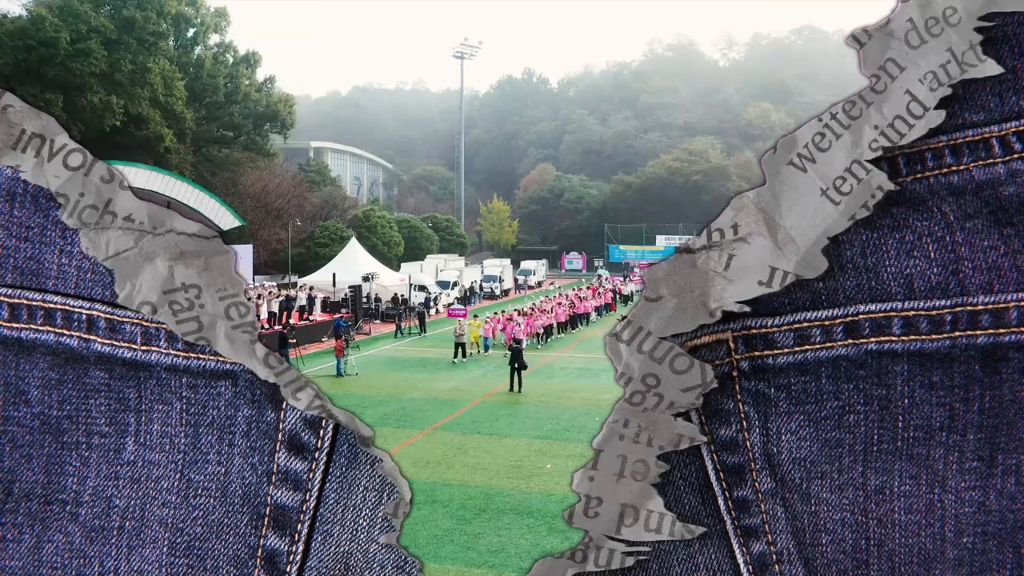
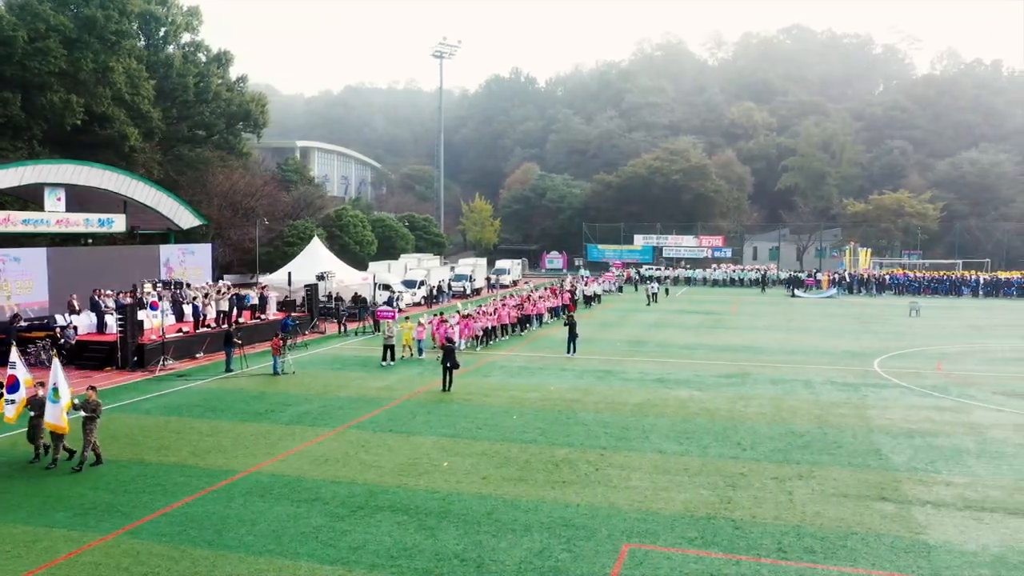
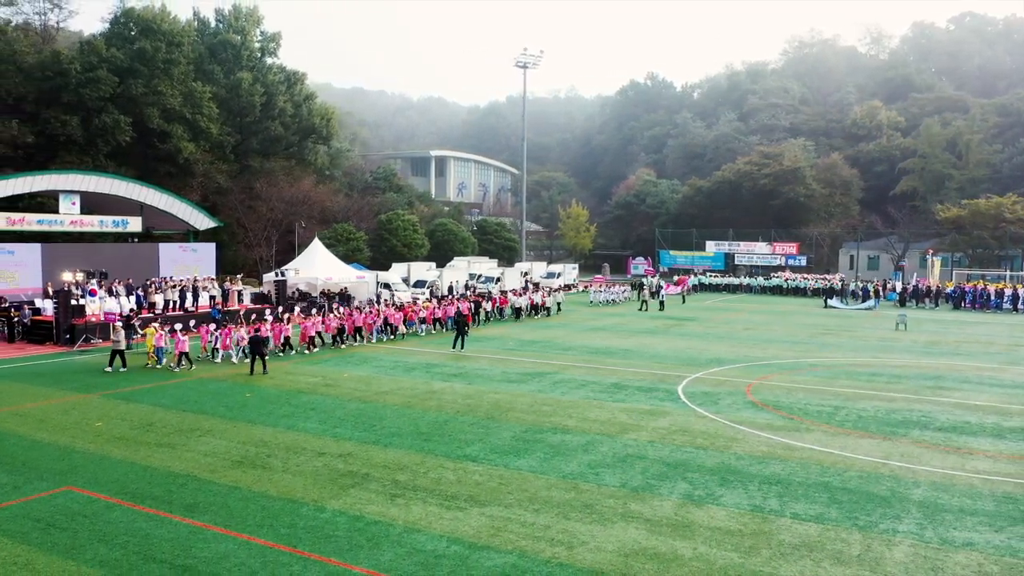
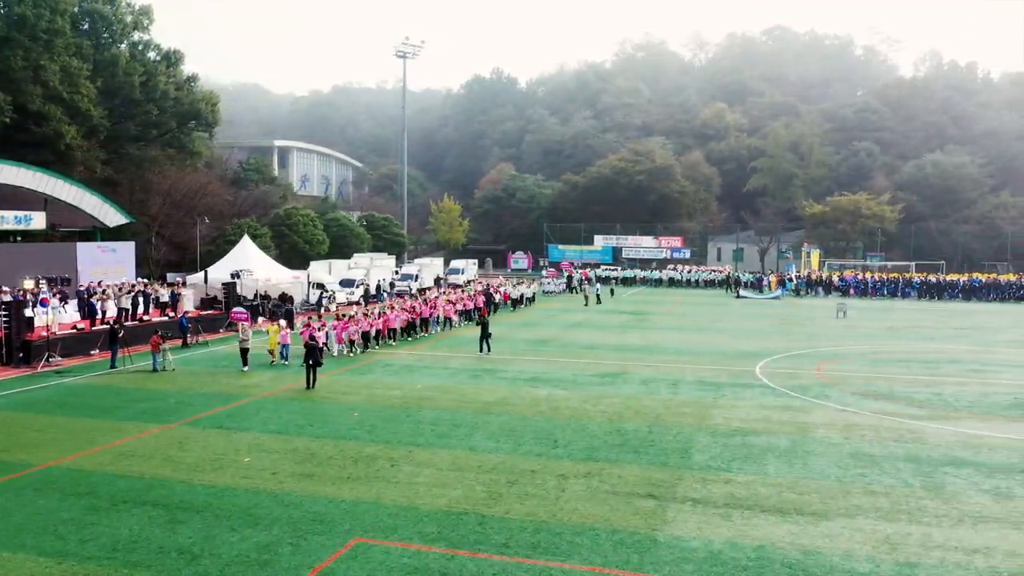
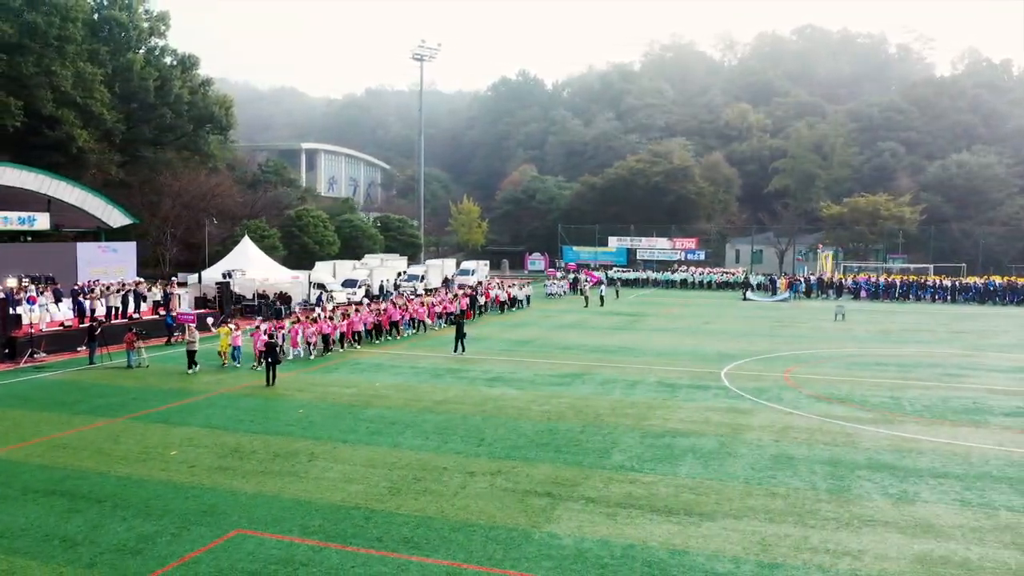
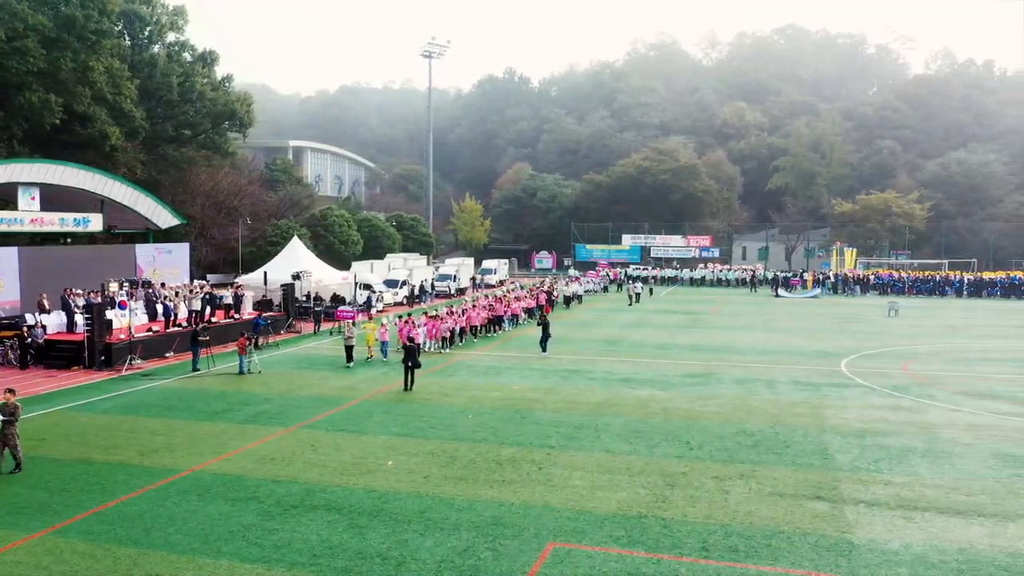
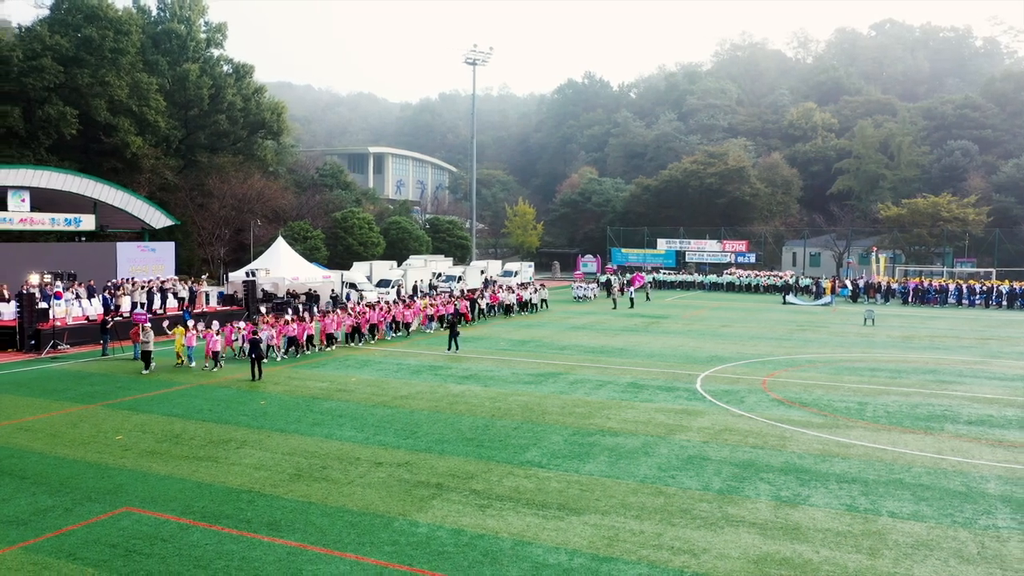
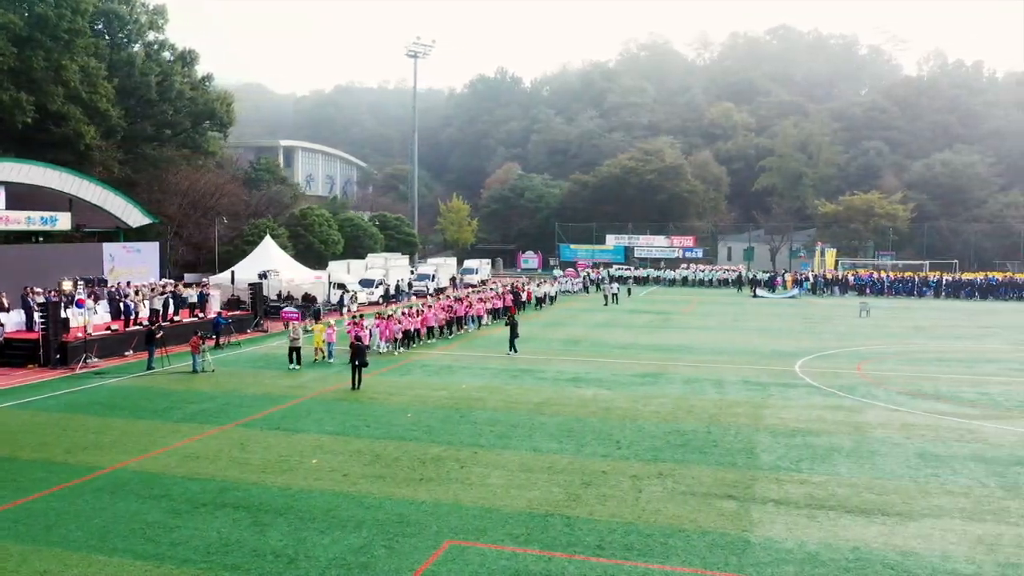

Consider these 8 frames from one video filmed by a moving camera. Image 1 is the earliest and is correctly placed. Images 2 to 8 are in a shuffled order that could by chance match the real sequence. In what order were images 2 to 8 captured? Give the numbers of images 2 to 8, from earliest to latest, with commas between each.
2, 6, 8, 4, 5, 7, 3
